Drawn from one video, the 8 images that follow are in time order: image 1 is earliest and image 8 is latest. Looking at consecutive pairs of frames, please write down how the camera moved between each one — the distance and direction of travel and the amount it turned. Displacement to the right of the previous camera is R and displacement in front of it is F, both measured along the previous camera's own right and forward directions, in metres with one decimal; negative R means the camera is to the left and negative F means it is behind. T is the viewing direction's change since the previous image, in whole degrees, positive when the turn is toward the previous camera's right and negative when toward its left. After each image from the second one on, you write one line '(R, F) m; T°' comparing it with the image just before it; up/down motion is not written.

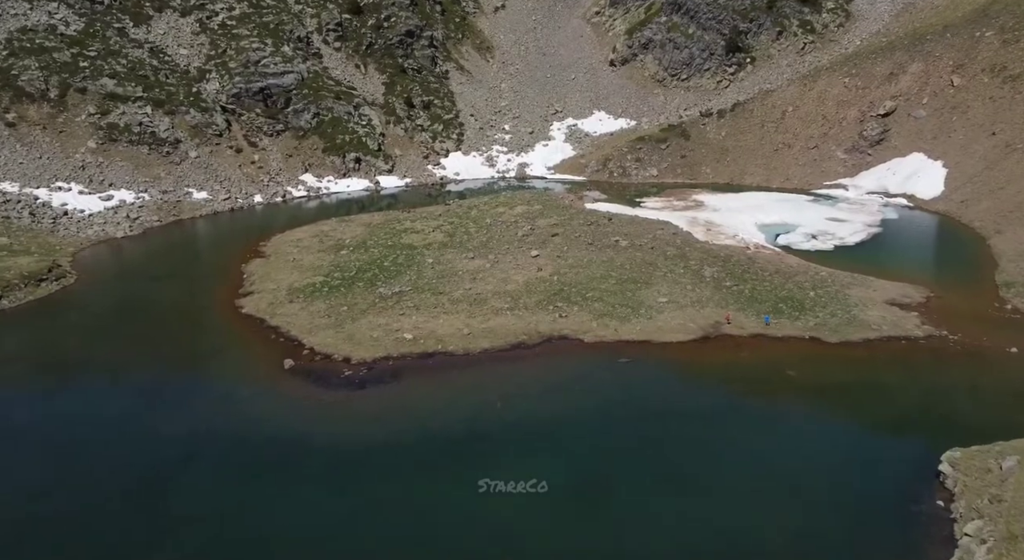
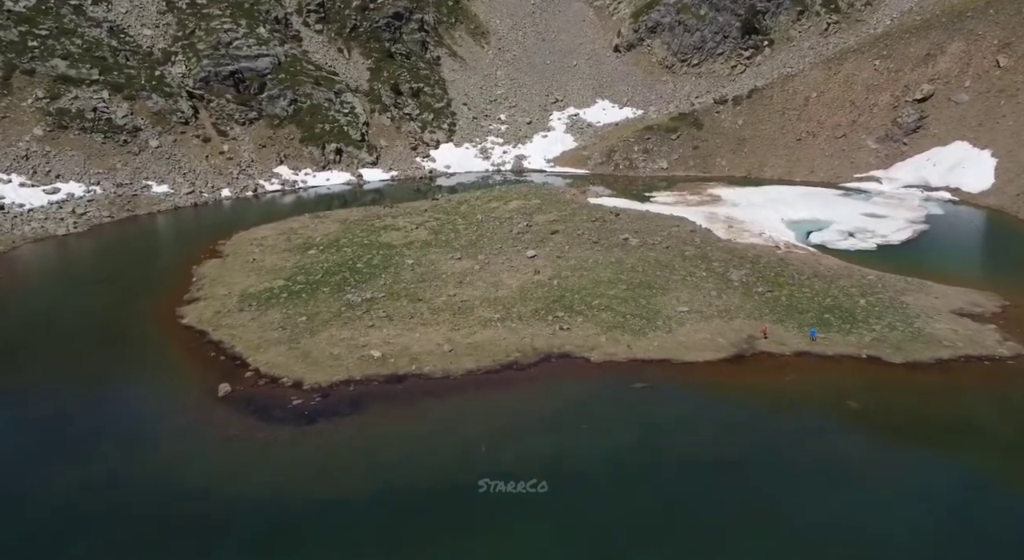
(+0.4, +5.3) m; 0°
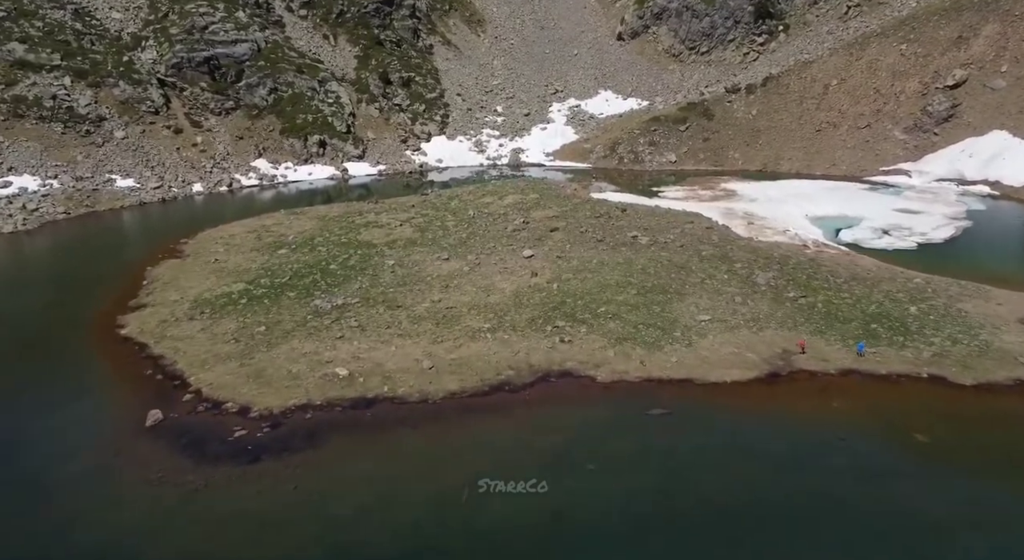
(+0.3, +3.8) m; 0°
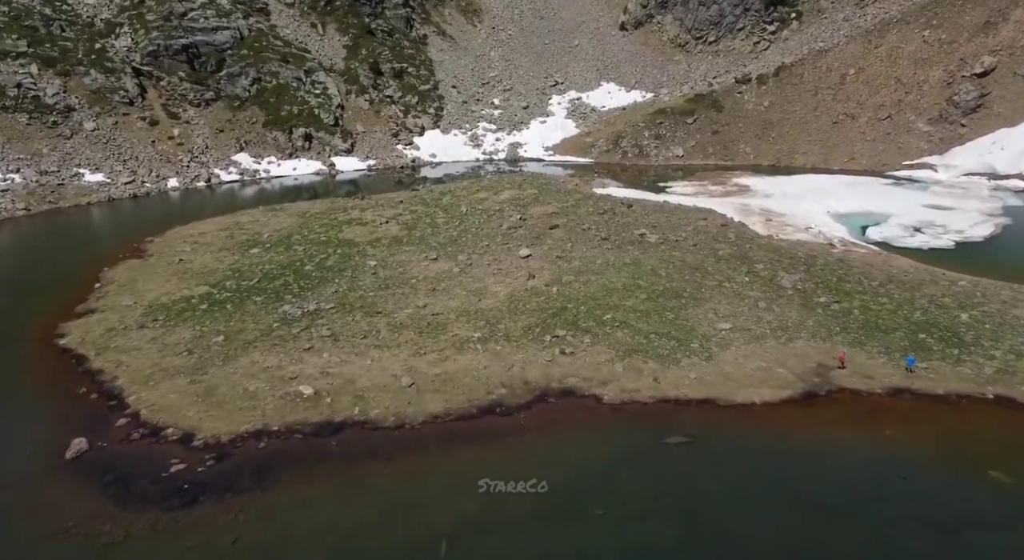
(+0.2, +2.9) m; 0°
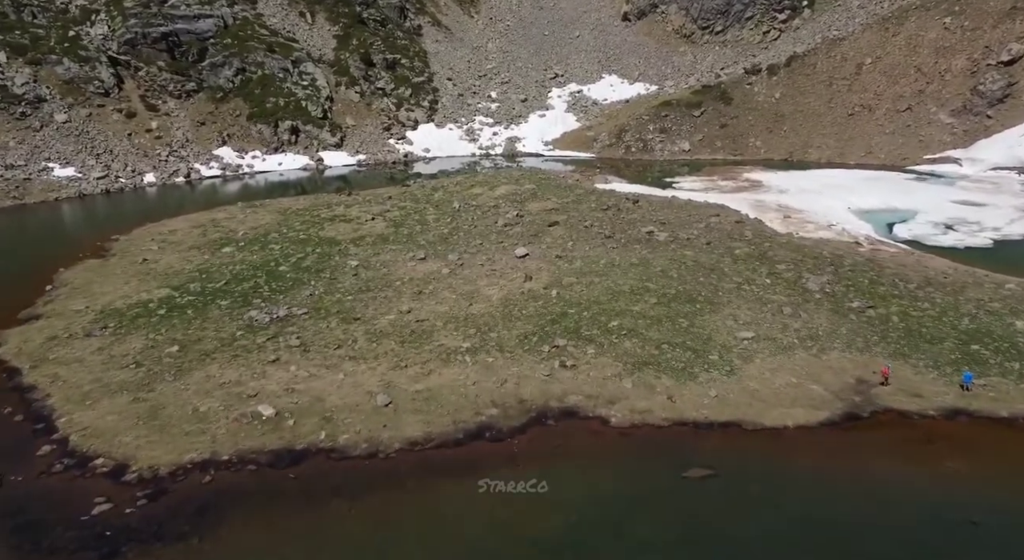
(+0.2, +2.4) m; 0°
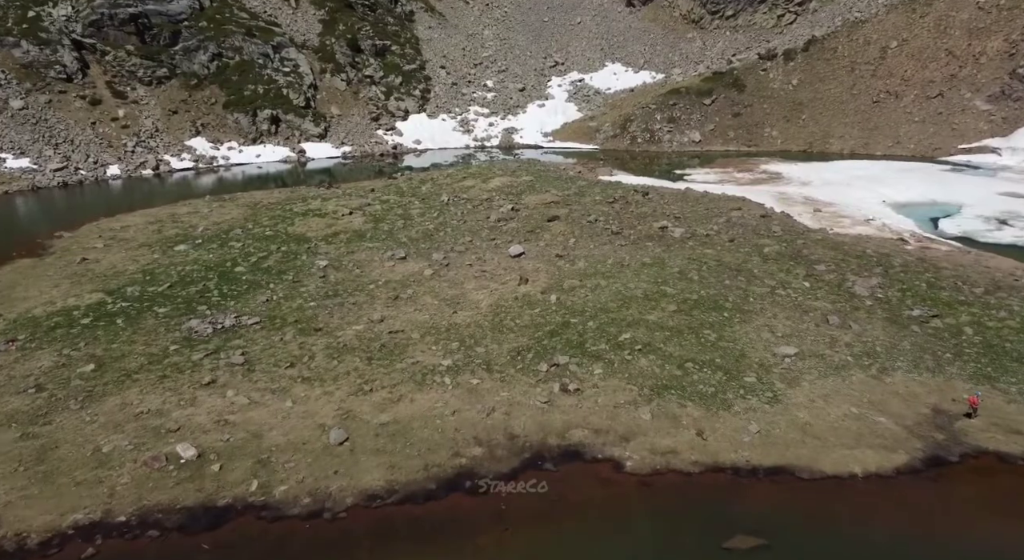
(+0.3, +3.3) m; 0°
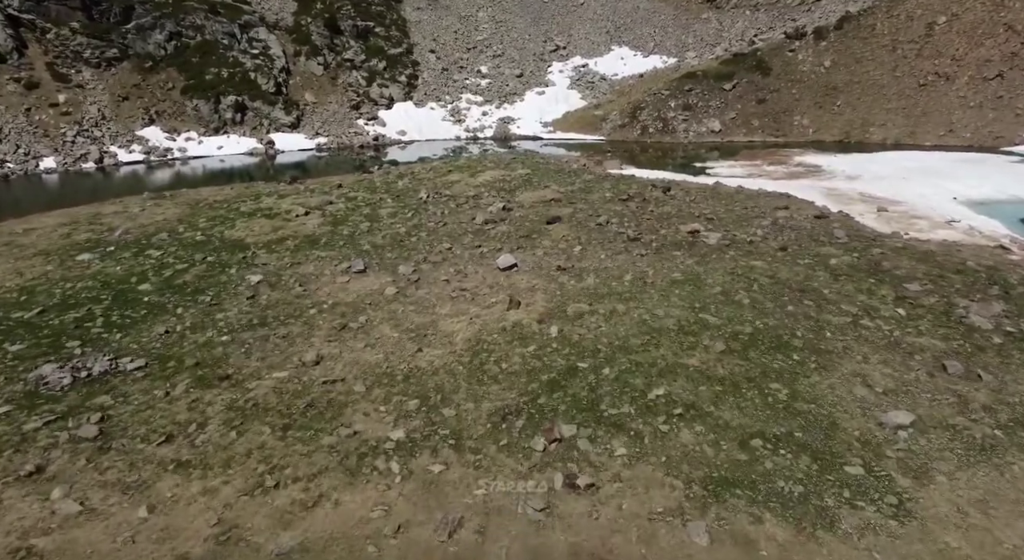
(+0.3, +4.8) m; 0°
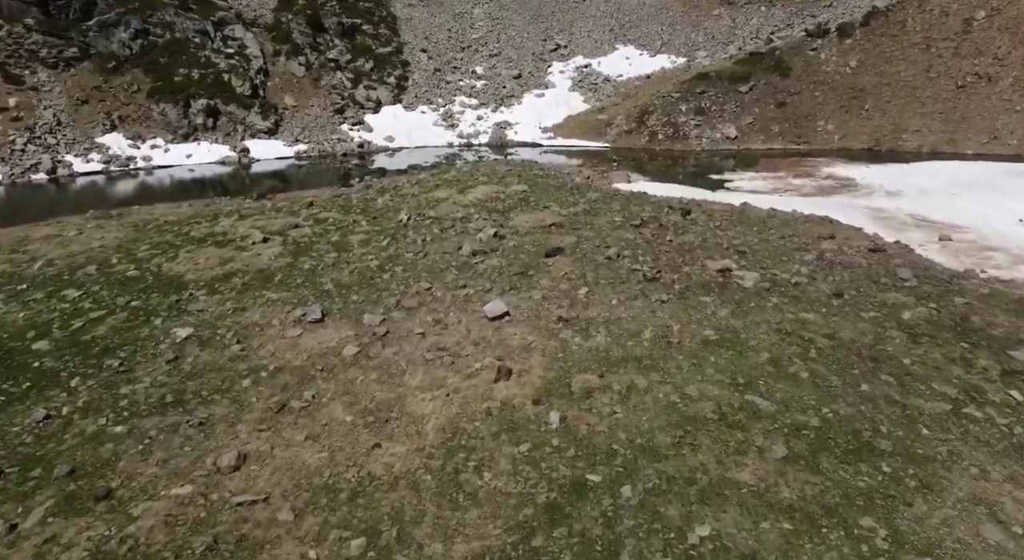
(+0.2, +3.2) m; 0°
